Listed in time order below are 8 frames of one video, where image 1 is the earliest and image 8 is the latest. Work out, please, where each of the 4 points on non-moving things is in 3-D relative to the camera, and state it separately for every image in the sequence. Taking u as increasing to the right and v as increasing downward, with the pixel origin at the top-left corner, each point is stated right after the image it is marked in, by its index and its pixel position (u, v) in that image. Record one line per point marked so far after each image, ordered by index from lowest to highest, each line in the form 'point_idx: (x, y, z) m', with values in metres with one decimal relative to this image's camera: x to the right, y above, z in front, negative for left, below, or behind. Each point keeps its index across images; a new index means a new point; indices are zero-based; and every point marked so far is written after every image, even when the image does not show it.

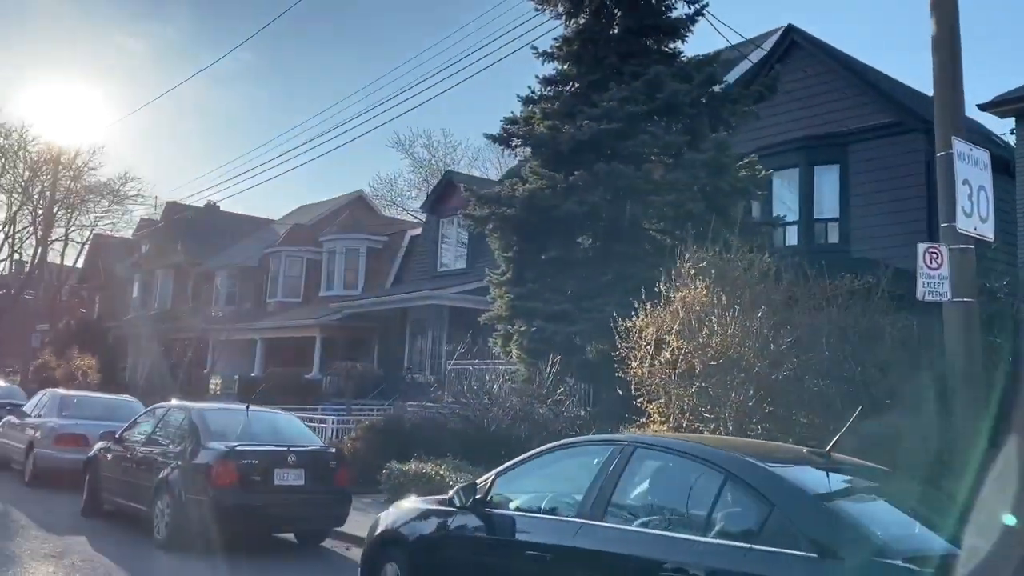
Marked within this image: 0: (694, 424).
0: (+1.7, -1.3, +8.3) m
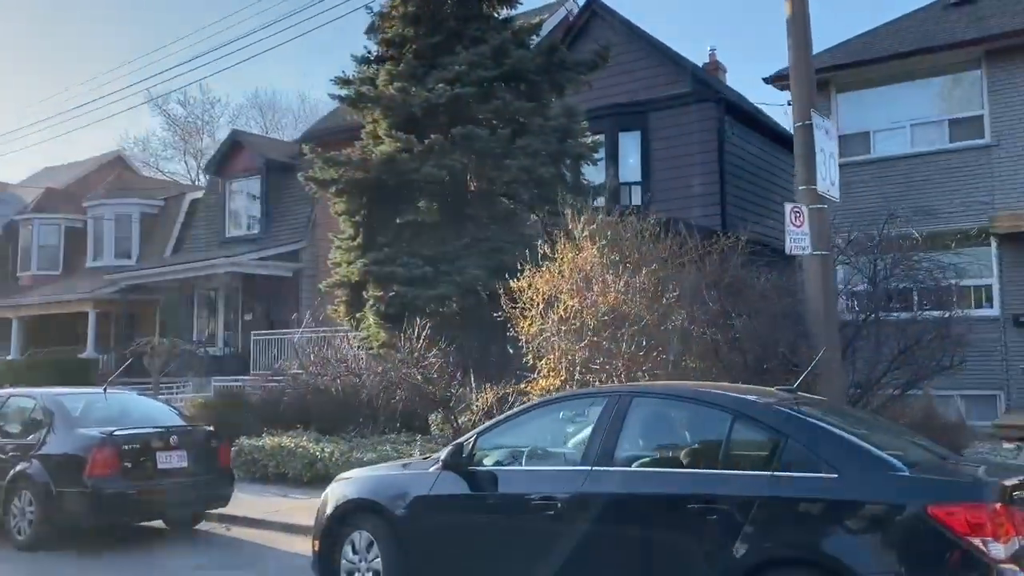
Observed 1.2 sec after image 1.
0: (+0.7, -0.9, +8.9) m
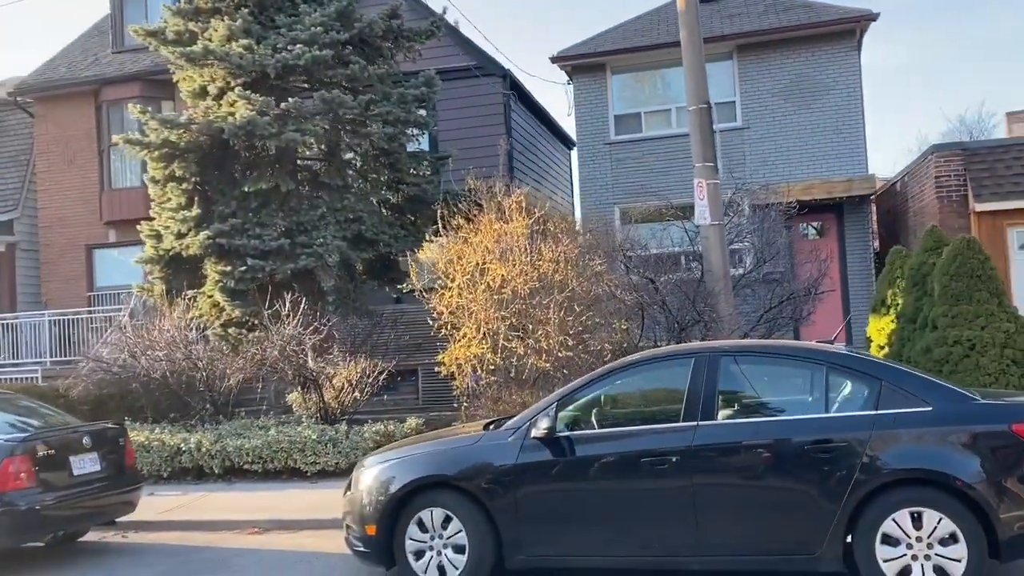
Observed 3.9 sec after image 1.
0: (0.0, -0.6, +9.2) m
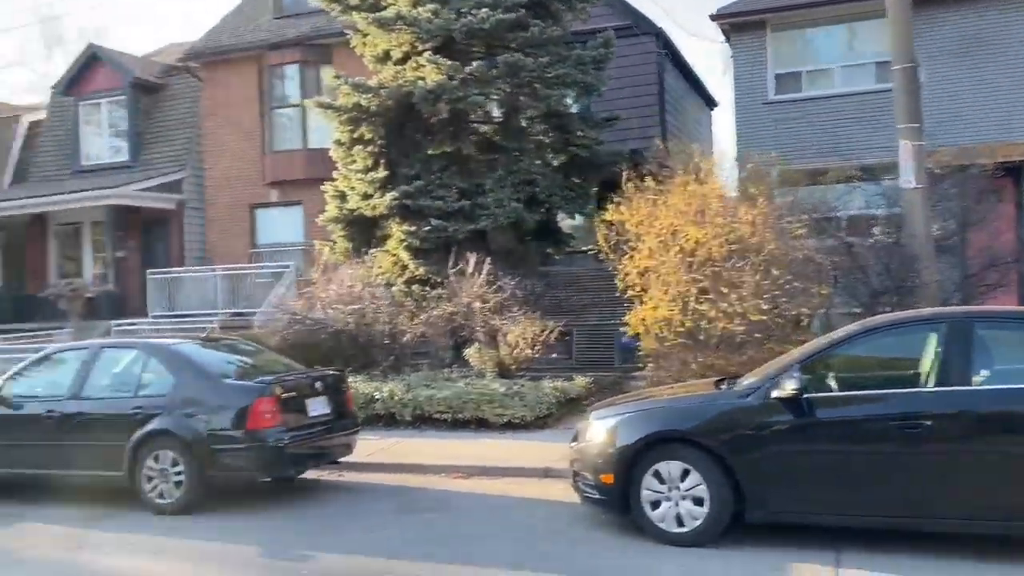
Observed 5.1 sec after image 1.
0: (+2.0, -0.2, +9.3) m
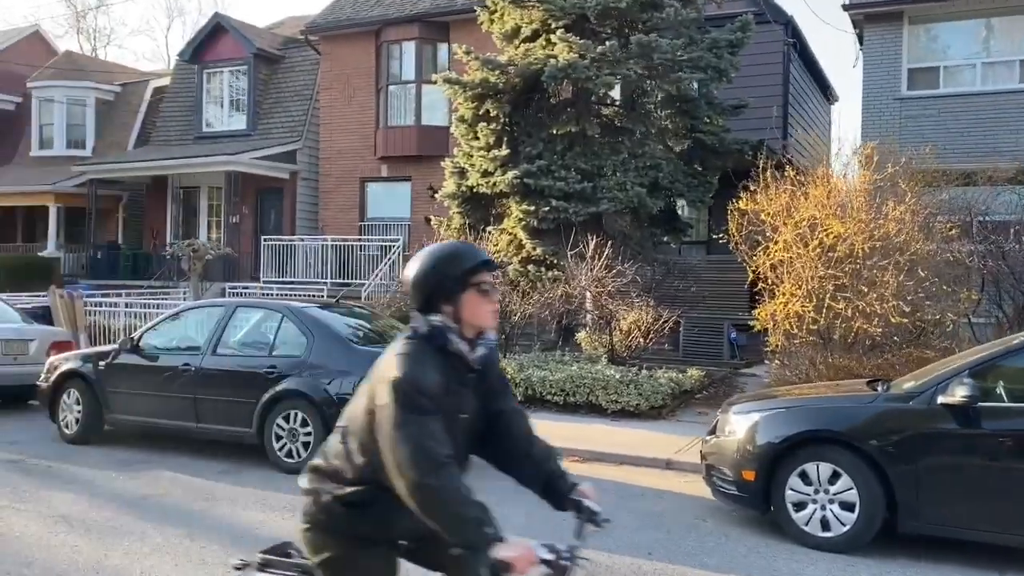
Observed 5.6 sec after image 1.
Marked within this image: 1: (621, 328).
0: (+3.3, -0.2, +8.9) m
1: (+1.4, -0.5, +11.1) m
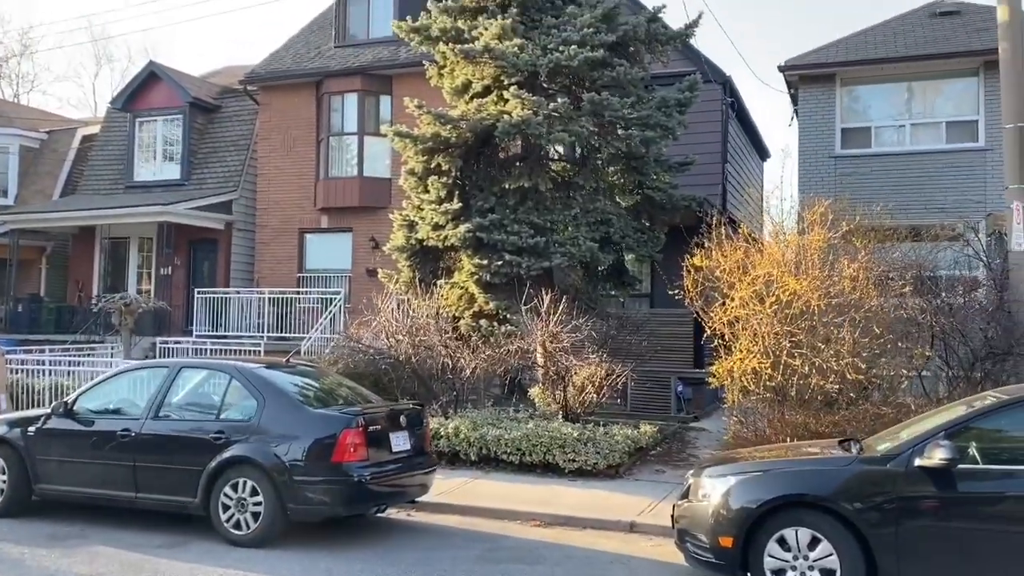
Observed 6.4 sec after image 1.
0: (+2.9, -0.7, +8.9) m
1: (+0.8, -1.2, +10.9) m
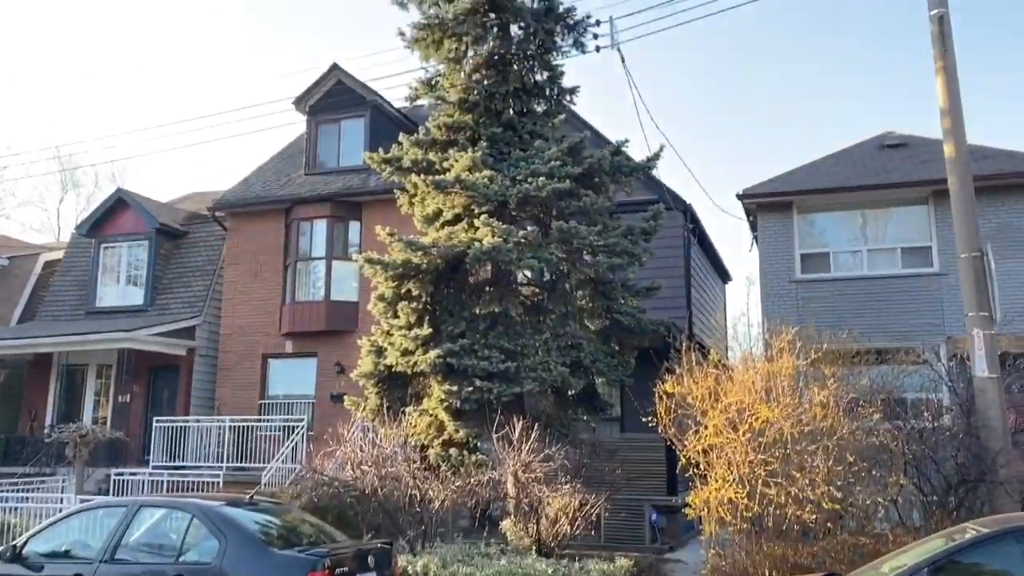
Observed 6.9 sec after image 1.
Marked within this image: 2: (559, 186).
0: (+2.6, -2.0, +8.8) m
1: (+0.4, -2.8, +10.6) m
2: (+0.6, +1.4, +12.1) m
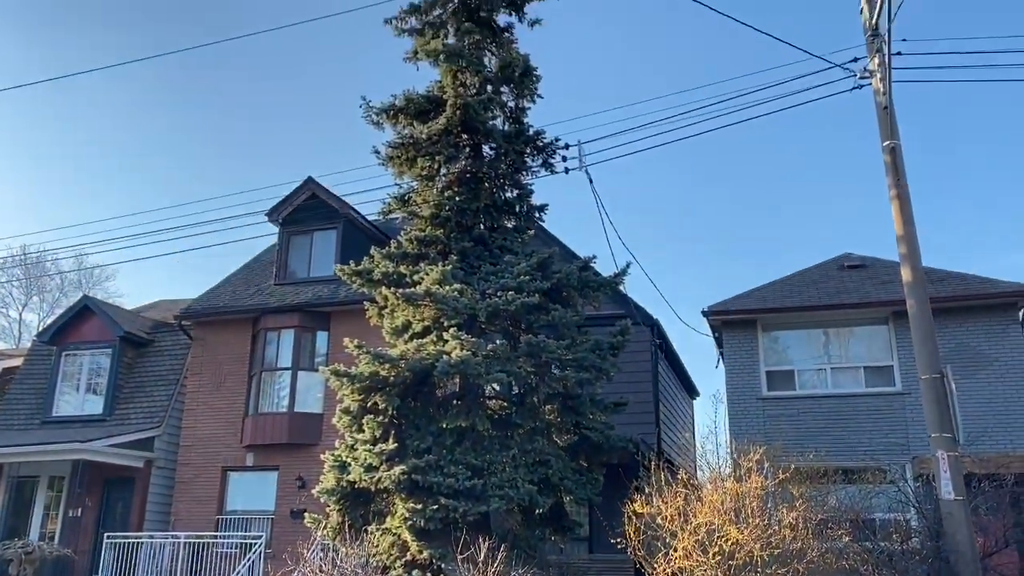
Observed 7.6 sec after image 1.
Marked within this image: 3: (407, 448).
0: (+2.3, -3.2, +8.6) m
1: (0.0, -4.2, +10.2) m
2: (+0.2, -0.2, +12.2) m
3: (-1.4, -2.2, +12.0) m
